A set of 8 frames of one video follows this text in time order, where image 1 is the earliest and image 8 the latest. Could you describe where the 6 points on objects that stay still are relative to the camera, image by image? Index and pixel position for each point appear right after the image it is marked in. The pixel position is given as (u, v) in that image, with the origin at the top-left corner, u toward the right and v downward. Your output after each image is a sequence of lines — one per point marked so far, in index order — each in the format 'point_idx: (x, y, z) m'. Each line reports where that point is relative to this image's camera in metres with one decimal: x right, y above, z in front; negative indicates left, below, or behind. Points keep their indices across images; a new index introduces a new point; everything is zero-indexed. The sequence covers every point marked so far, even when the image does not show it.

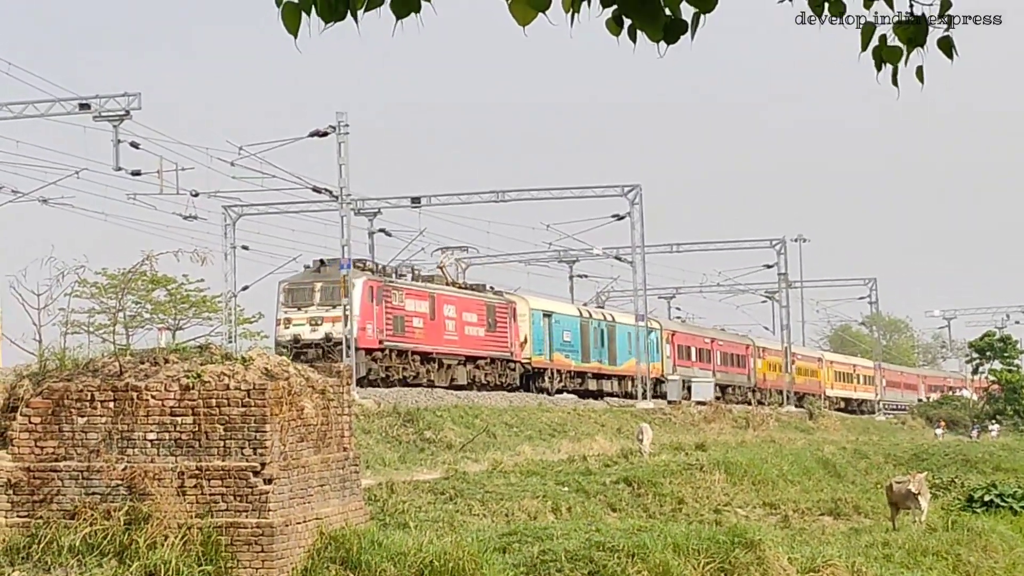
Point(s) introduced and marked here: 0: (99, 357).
0: (-3.5, -0.6, +10.1) m
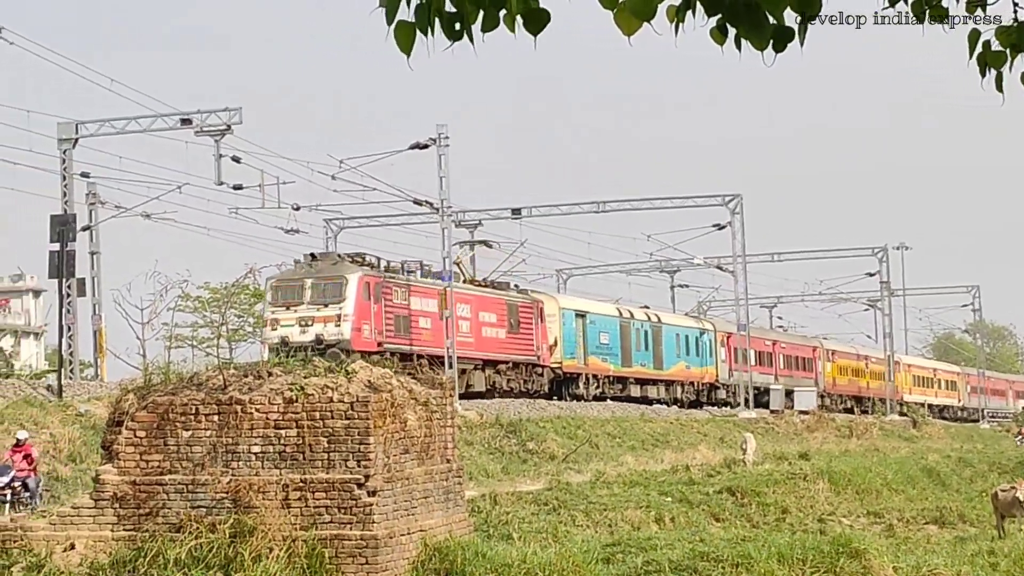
0: (-2.6, -0.7, +10.2) m
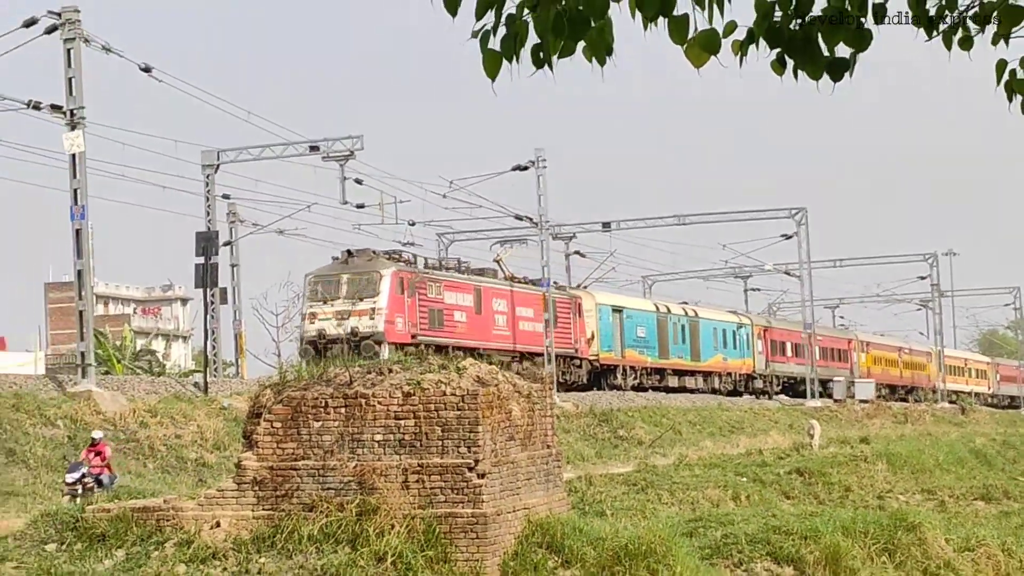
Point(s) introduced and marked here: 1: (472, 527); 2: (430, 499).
0: (-1.7, -0.8, +11.4) m
1: (-0.4, -2.2, +10.5) m
2: (-0.8, -2.0, +10.6) m
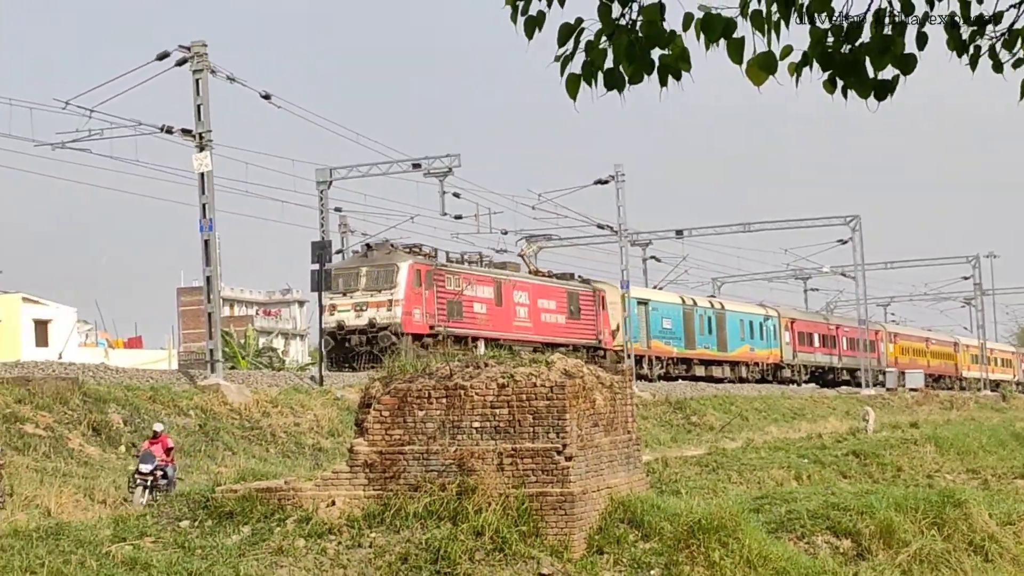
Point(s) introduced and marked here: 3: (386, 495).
0: (-0.9, -0.8, +12.6) m
1: (+0.5, -2.2, +11.7) m
2: (+0.1, -2.0, +11.9) m
3: (-1.3, -2.2, +12.0) m
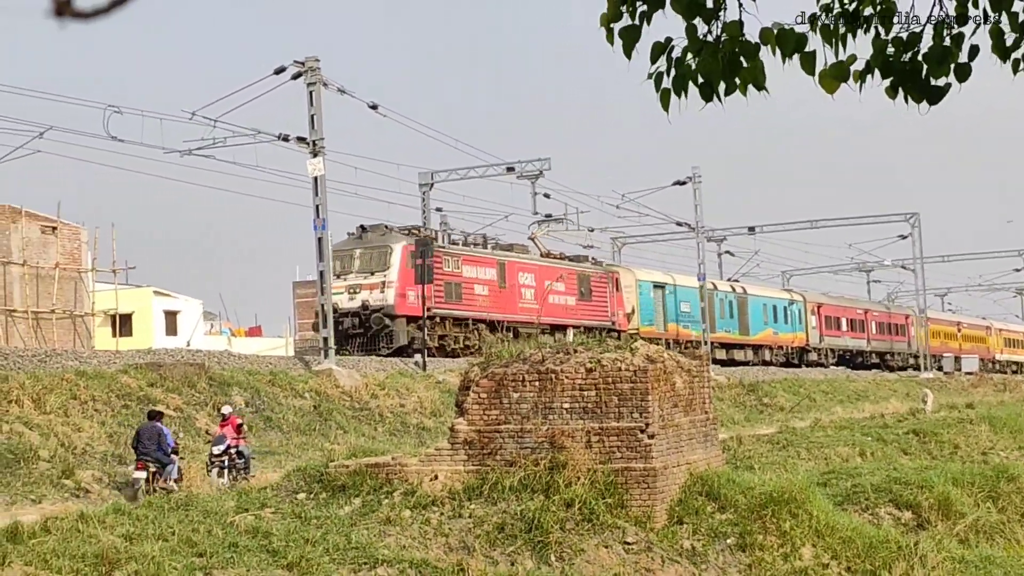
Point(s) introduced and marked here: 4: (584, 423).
0: (+0.1, -0.7, +13.8) m
1: (+1.5, -2.1, +12.8) m
2: (+1.1, -1.9, +13.0) m
3: (-0.3, -2.1, +13.1) m
4: (+0.8, -1.5, +13.1) m
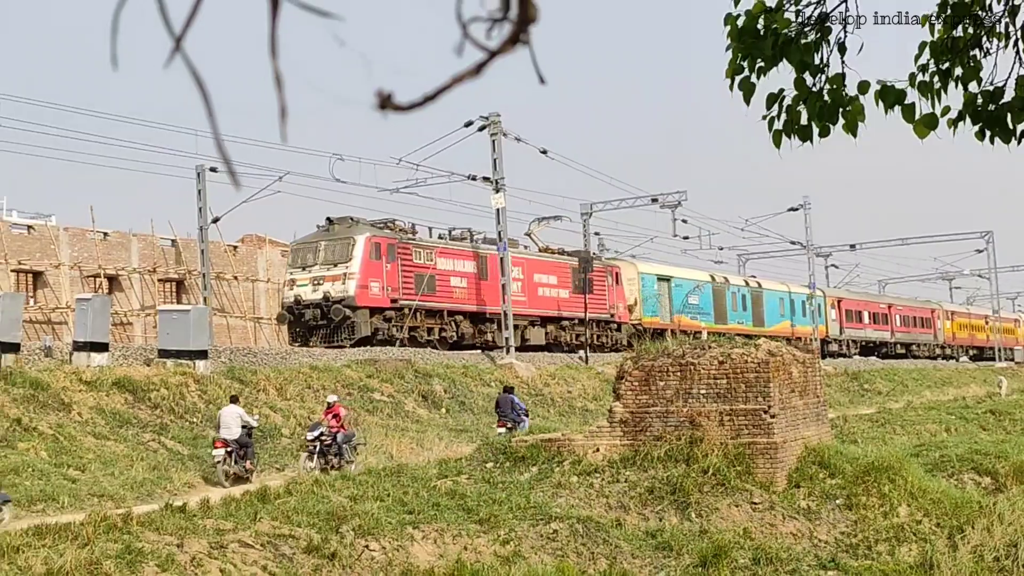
0: (+2.2, -0.9, +16.8) m
1: (+3.6, -2.2, +15.7) m
2: (+3.2, -2.0, +16.0) m
3: (+1.8, -2.2, +16.2) m
4: (+2.9, -1.7, +16.1) m
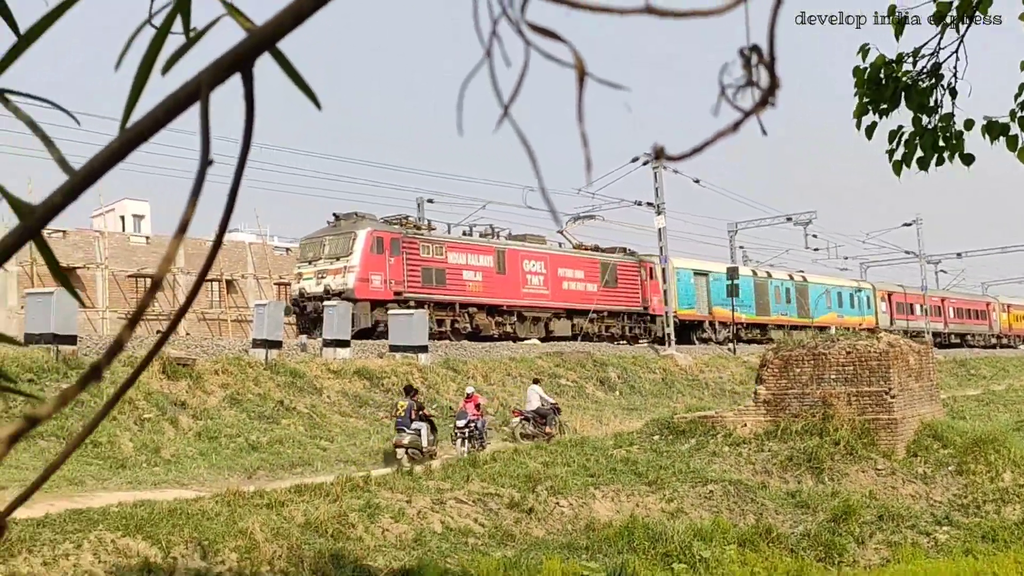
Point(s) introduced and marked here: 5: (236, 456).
0: (+5.1, -0.9, +20.2) m
1: (+6.3, -2.3, +19.0) m
2: (+5.9, -2.1, +19.3) m
3: (+4.6, -2.3, +19.7) m
4: (+5.7, -1.7, +19.5) m
5: (-4.5, -2.7, +18.4) m
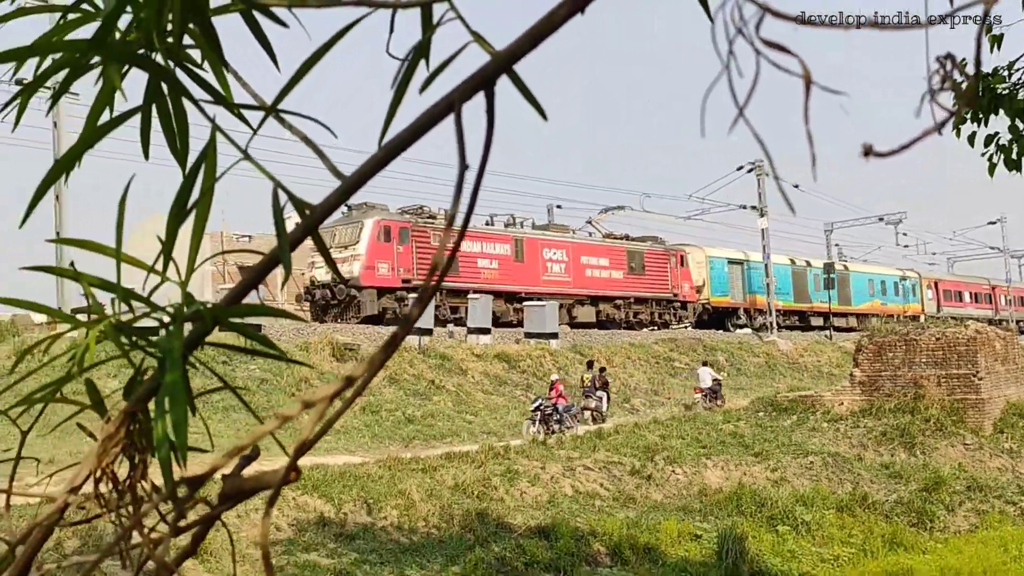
0: (+7.5, -0.8, +22.3) m
1: (+8.5, -2.1, +21.0) m
2: (+8.2, -1.9, +21.3) m
3: (+6.9, -2.1, +21.8) m
4: (+8.0, -1.6, +21.5) m
5: (-2.2, -2.7, +21.7) m
